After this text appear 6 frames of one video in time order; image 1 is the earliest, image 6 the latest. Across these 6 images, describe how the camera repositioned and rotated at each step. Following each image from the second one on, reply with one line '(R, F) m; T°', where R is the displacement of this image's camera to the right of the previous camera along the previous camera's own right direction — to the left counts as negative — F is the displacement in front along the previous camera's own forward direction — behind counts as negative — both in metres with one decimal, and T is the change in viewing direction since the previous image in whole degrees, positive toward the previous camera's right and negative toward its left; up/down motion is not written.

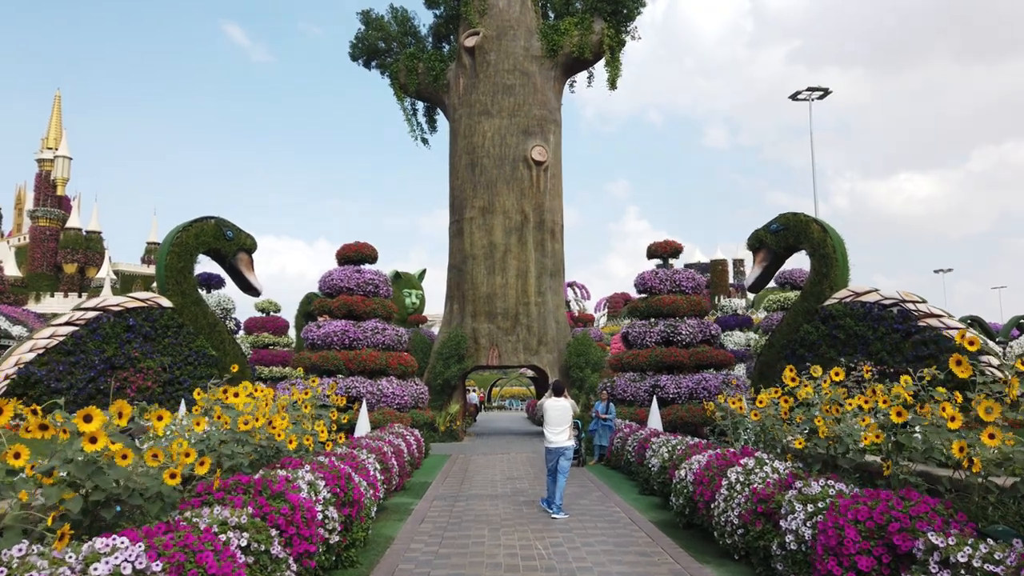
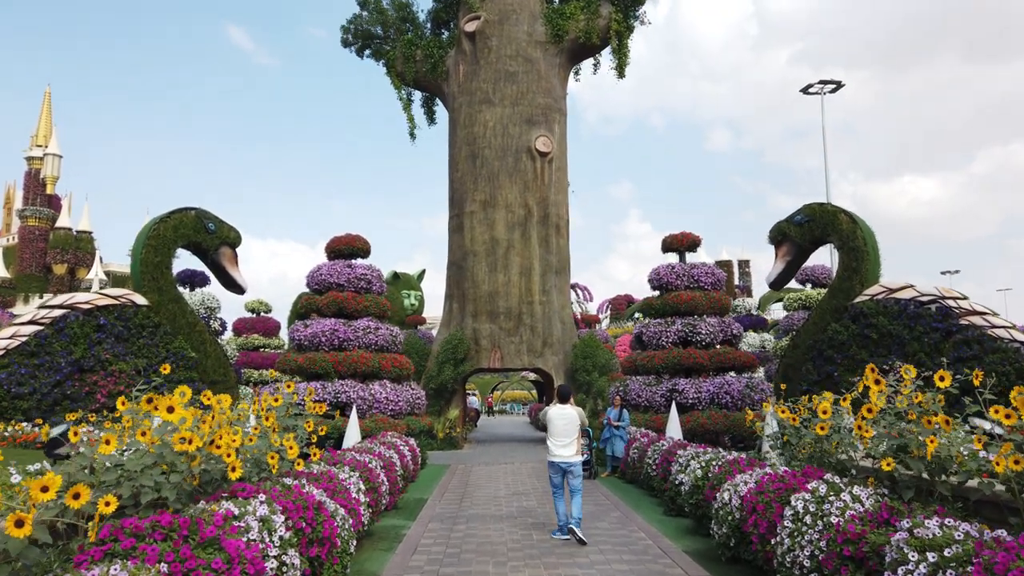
(-0.1, +1.0) m; 0°
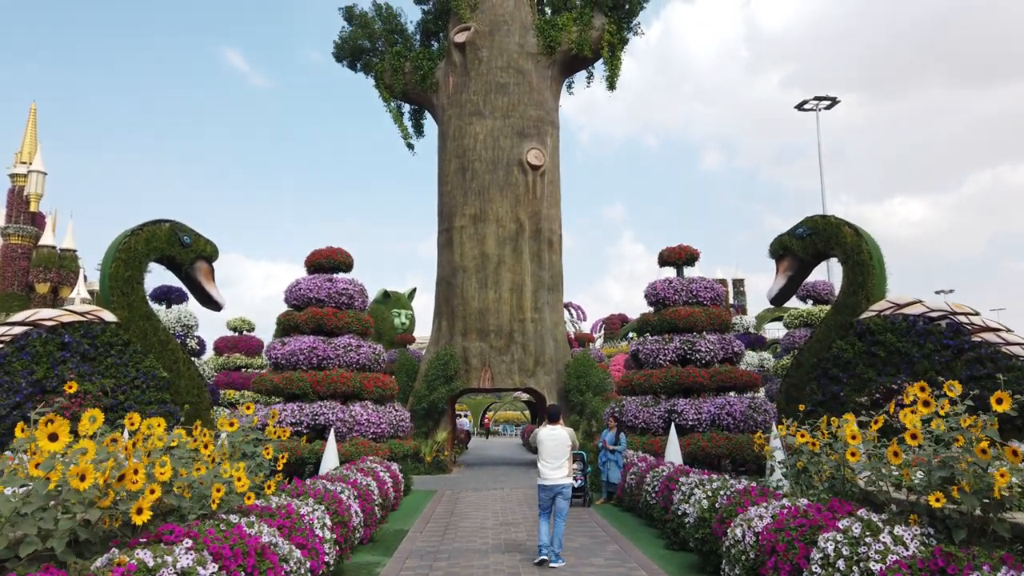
(+0.1, +0.6) m; +1°
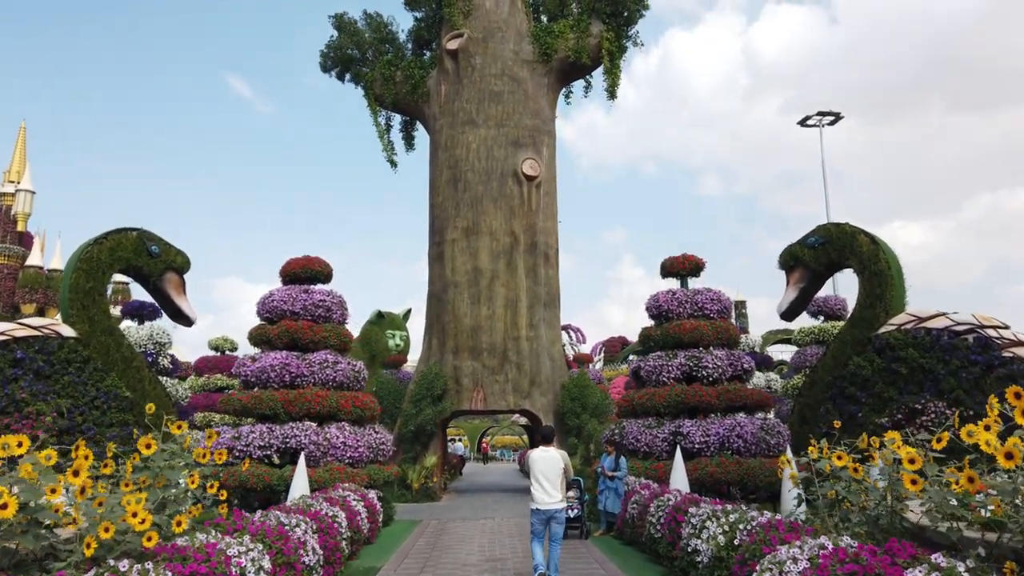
(+0.1, +0.8) m; 0°
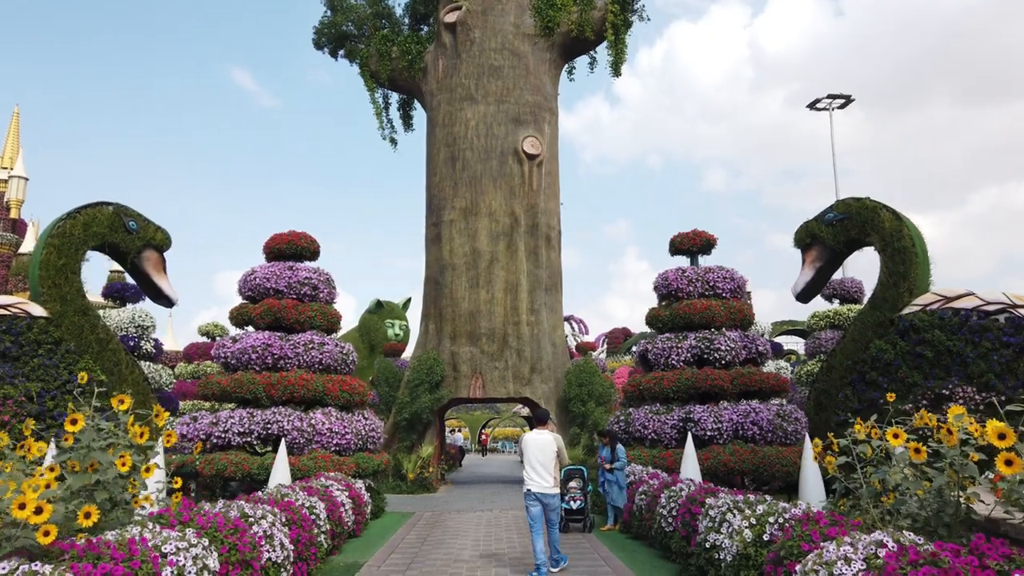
(+0.1, +0.6) m; 0°
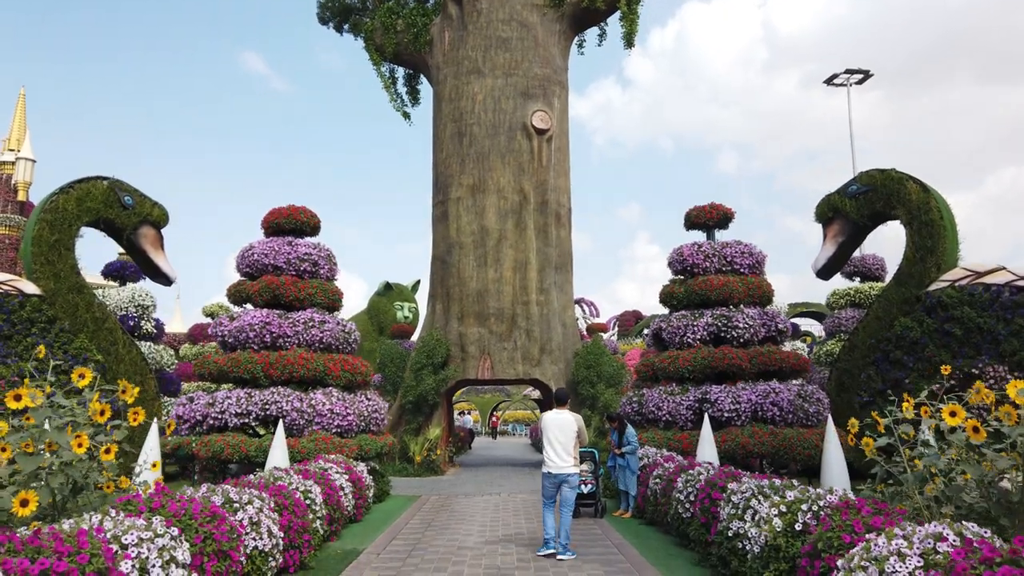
(0.0, +0.4) m; -1°
